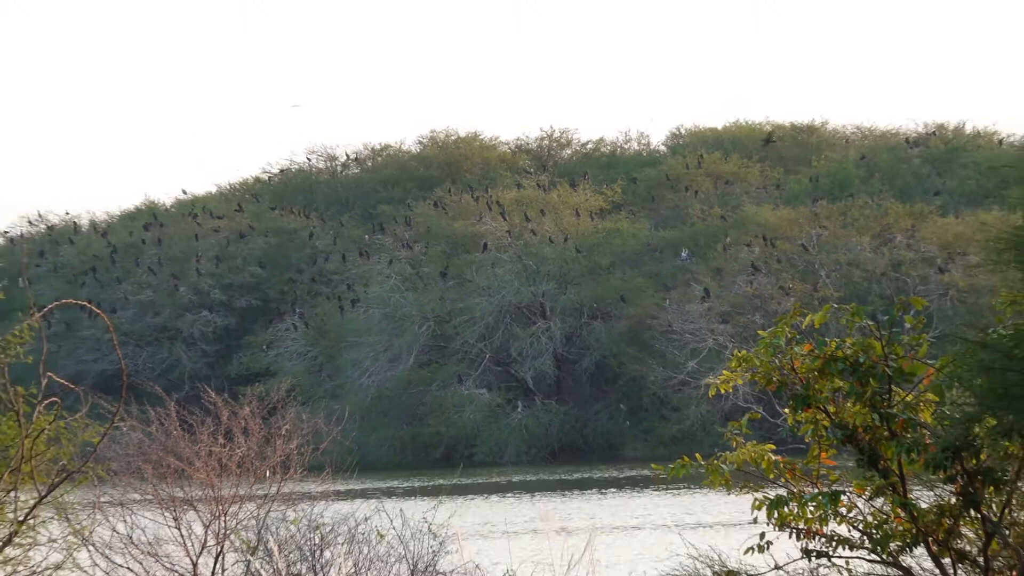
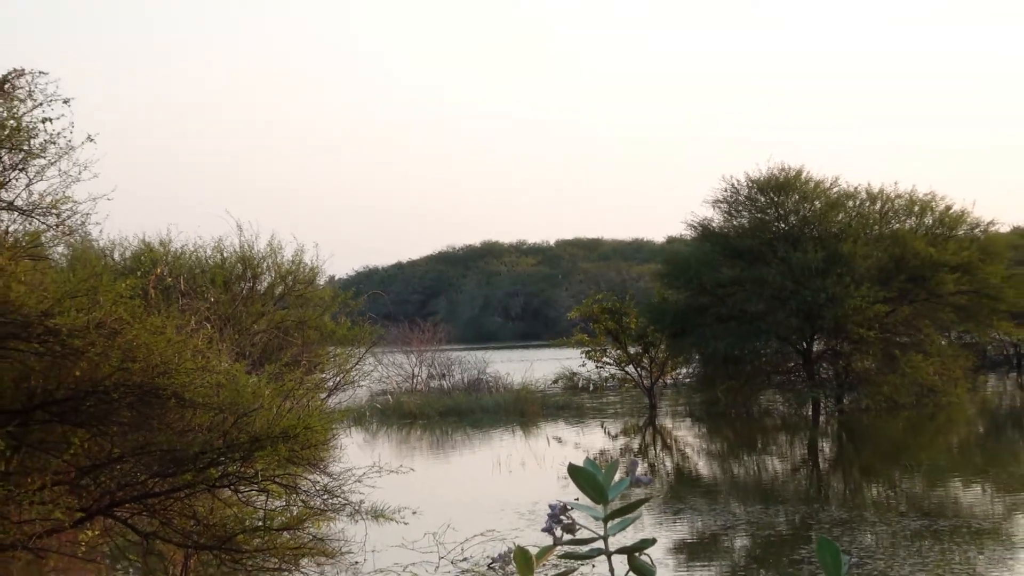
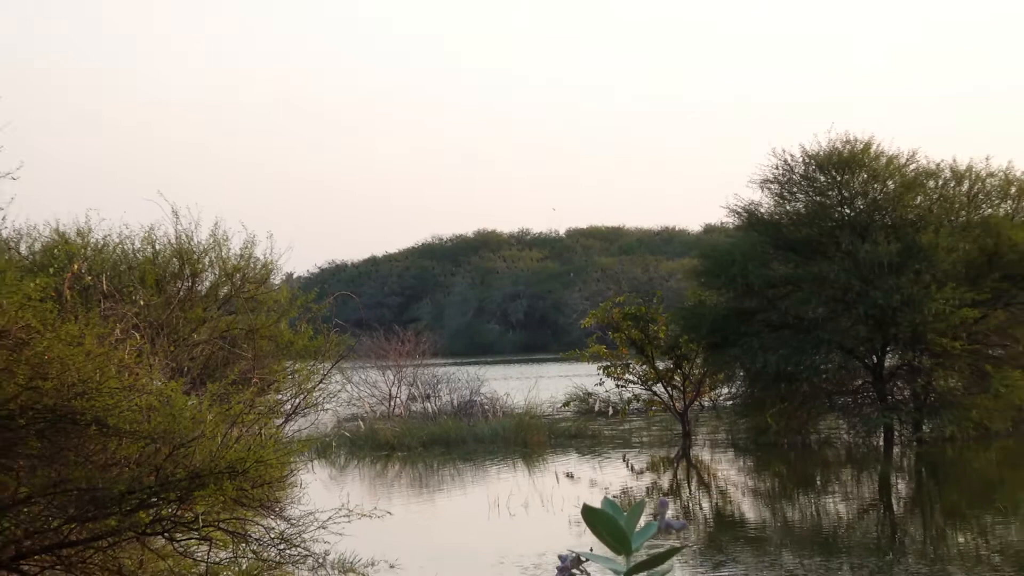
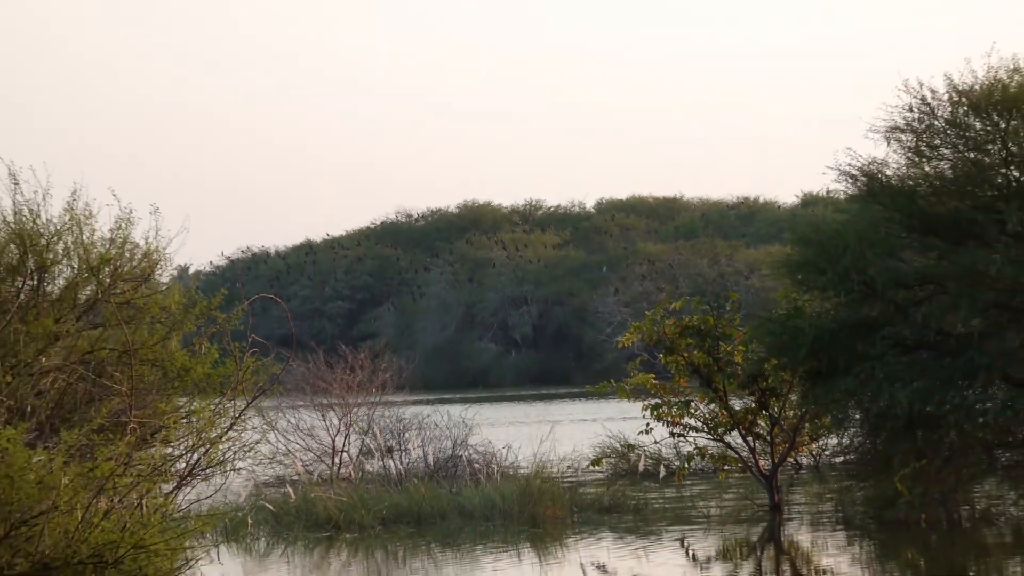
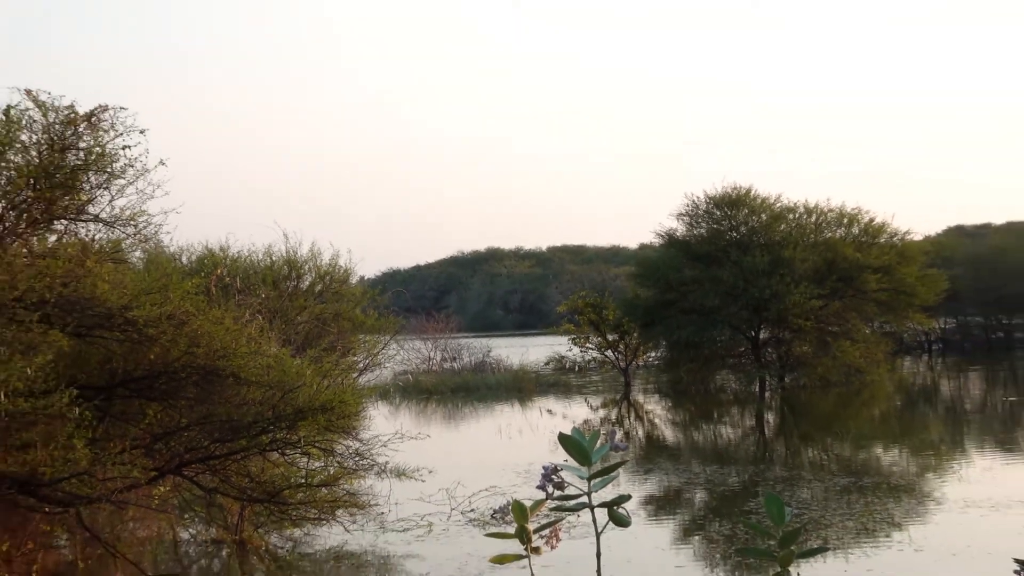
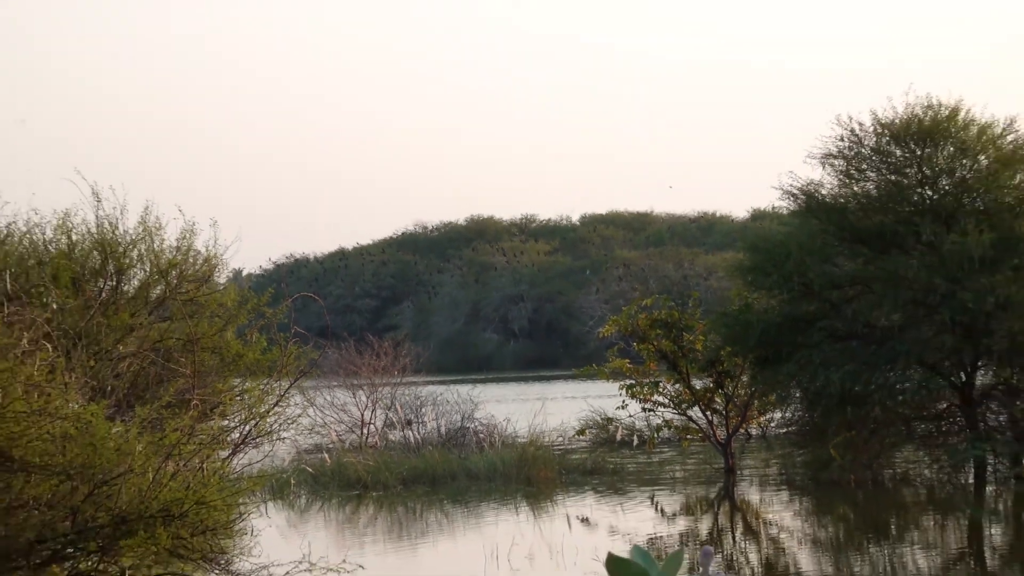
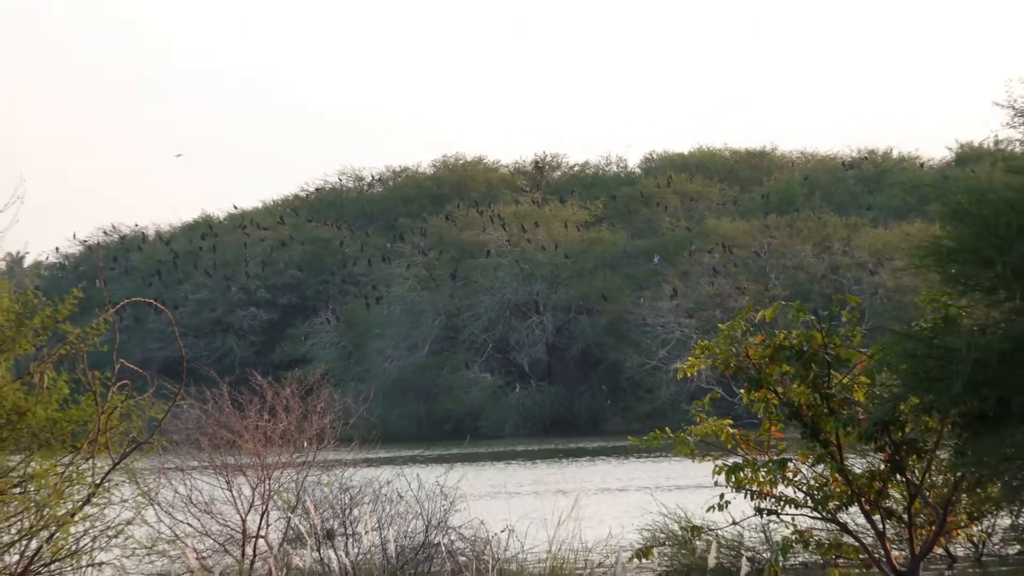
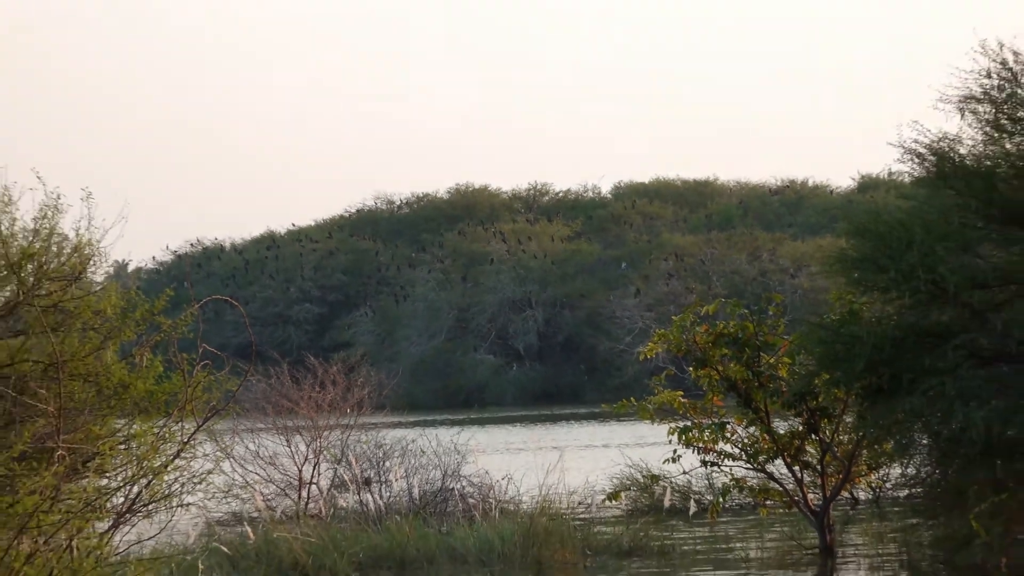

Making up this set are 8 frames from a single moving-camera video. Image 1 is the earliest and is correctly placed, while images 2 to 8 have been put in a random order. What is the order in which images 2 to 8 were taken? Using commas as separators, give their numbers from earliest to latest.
7, 8, 4, 6, 3, 2, 5
